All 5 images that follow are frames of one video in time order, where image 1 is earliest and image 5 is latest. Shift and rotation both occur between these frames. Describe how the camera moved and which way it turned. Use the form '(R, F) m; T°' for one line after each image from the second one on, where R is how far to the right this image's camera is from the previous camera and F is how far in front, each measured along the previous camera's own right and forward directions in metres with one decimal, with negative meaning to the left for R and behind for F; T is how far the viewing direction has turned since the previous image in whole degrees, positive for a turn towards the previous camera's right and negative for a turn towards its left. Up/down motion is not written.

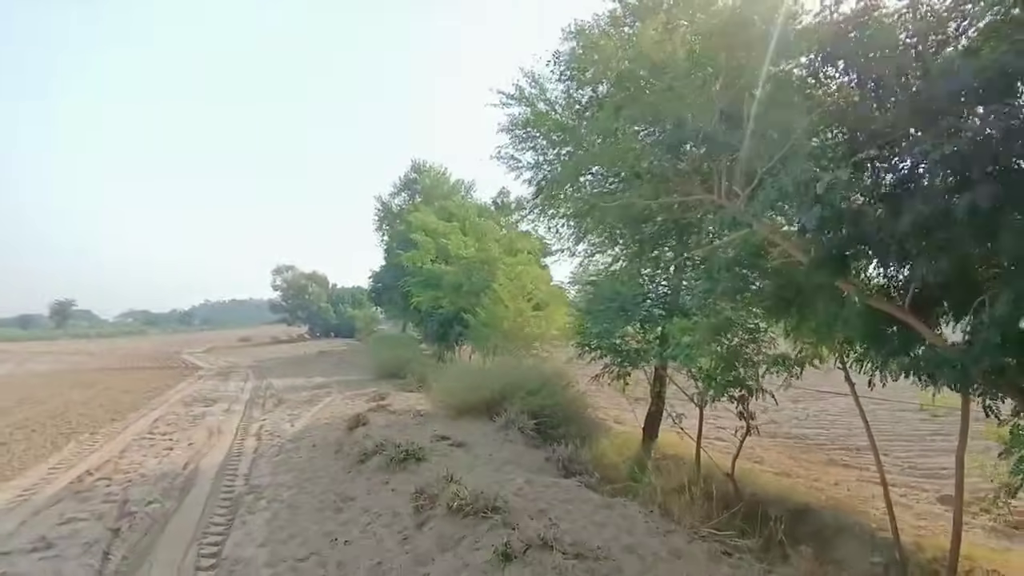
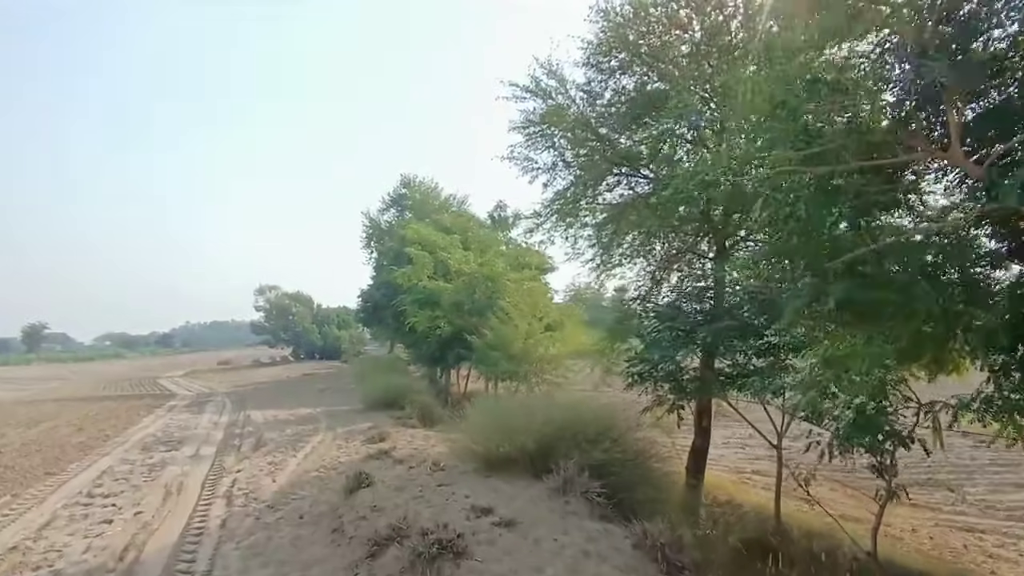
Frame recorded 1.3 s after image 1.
(-0.7, +1.9) m; +1°
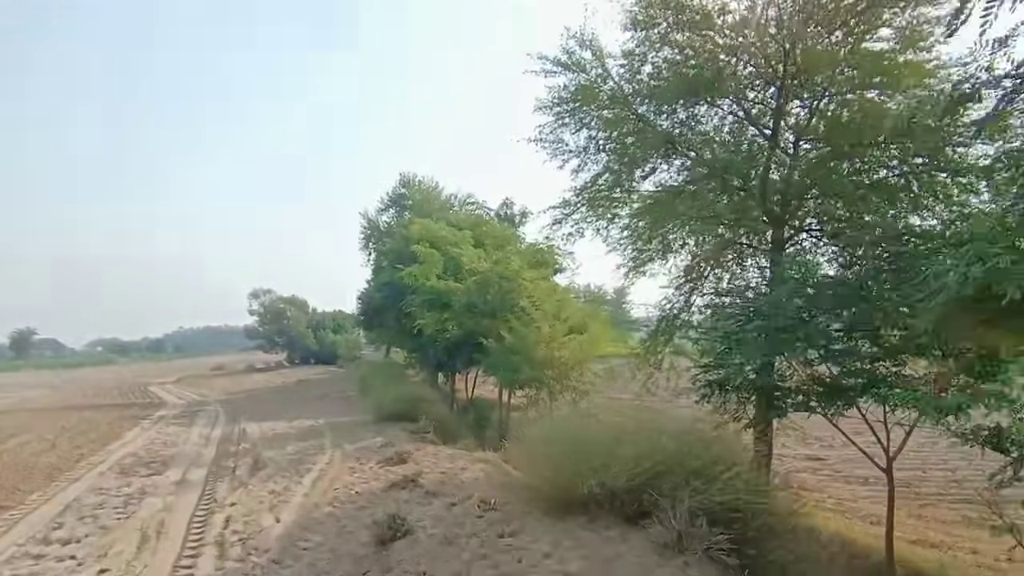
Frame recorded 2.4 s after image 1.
(-0.7, +1.5) m; +1°
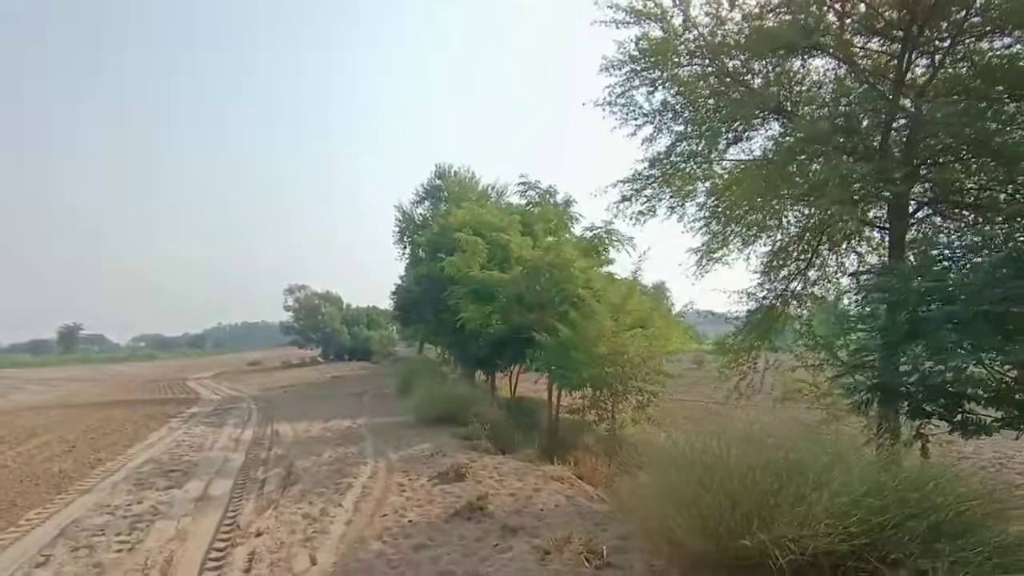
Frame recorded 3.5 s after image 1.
(-0.6, +1.5) m; -3°
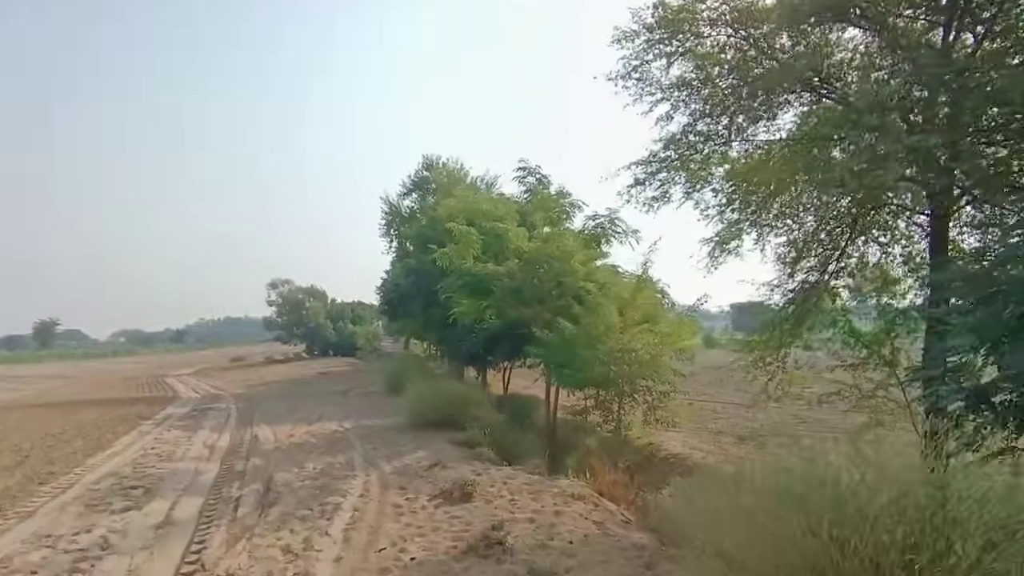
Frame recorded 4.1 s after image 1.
(-0.3, +1.0) m; +1°
